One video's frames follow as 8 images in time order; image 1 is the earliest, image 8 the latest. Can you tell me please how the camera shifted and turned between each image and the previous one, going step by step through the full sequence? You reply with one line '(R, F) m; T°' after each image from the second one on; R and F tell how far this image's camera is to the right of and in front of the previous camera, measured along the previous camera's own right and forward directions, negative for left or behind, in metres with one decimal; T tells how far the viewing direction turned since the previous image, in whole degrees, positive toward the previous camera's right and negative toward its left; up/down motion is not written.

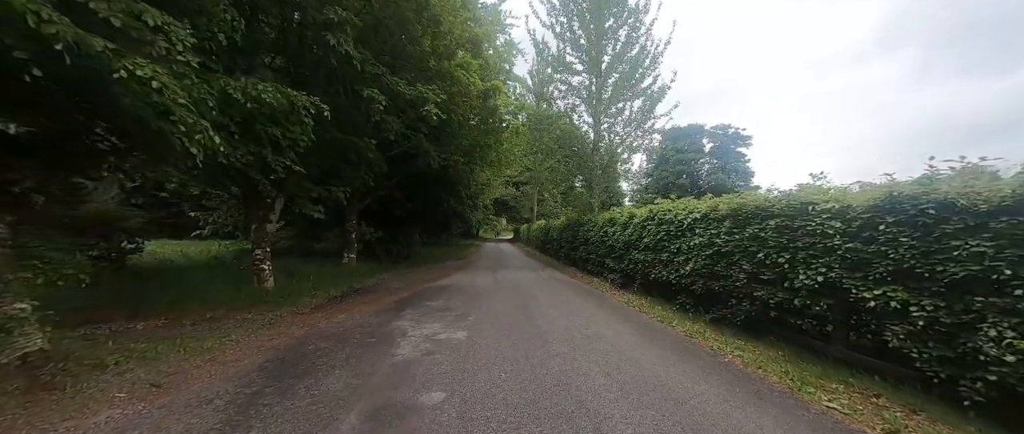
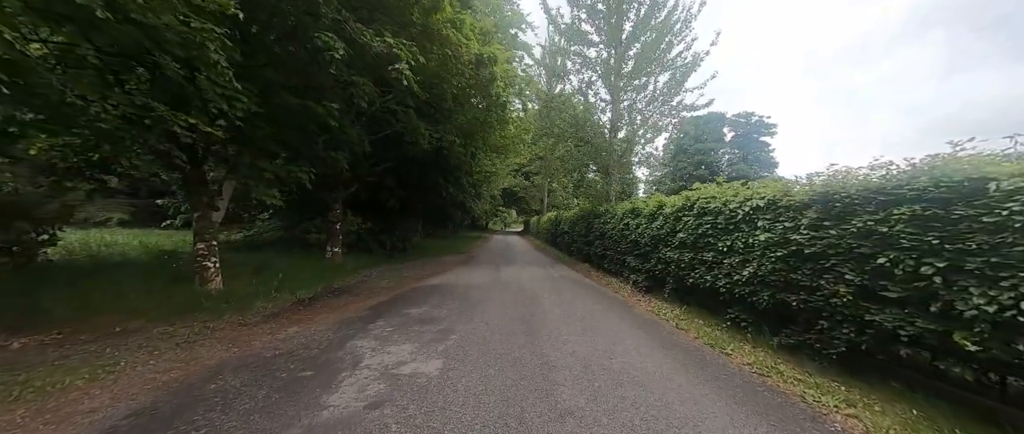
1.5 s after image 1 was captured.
(+0.2, +1.5) m; -2°
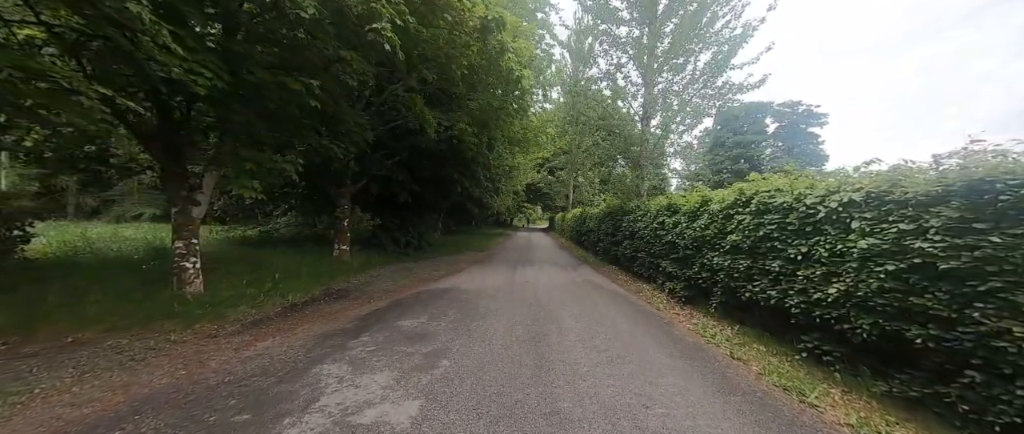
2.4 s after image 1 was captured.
(+0.2, +1.0) m; -5°
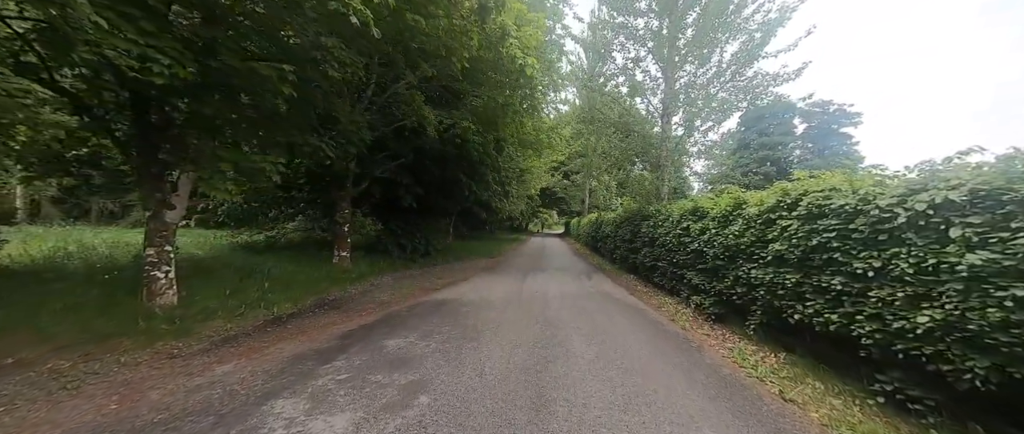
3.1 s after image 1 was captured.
(+0.2, +0.7) m; -3°
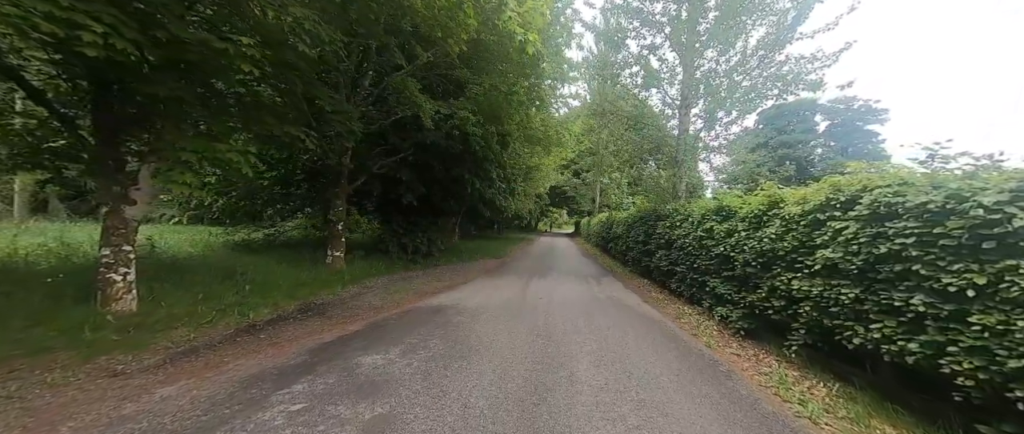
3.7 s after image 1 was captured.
(+0.2, +0.7) m; -2°
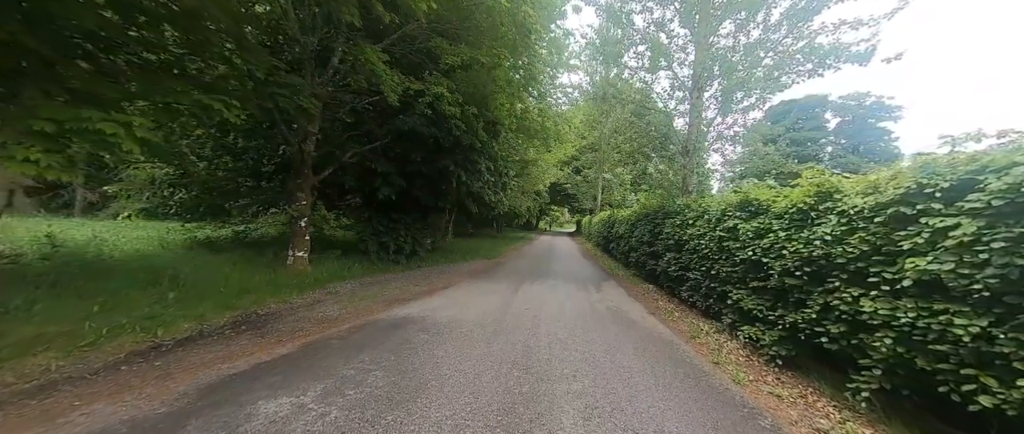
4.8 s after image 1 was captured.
(+0.4, +1.1) m; 0°
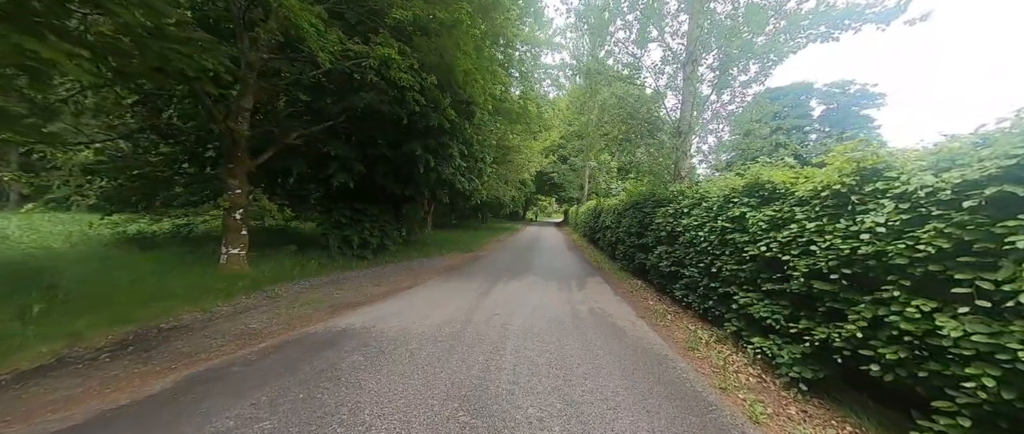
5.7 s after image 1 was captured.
(+0.4, +1.0) m; +2°
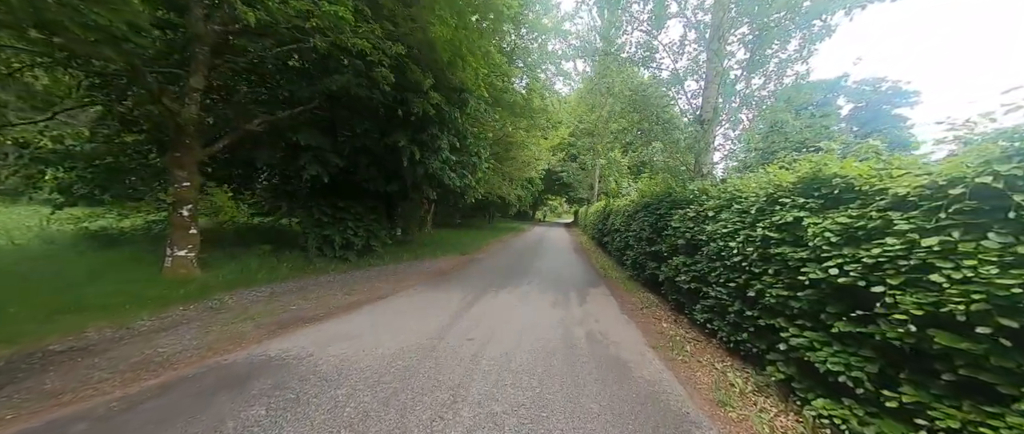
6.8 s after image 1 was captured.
(+0.4, +1.0) m; -2°
